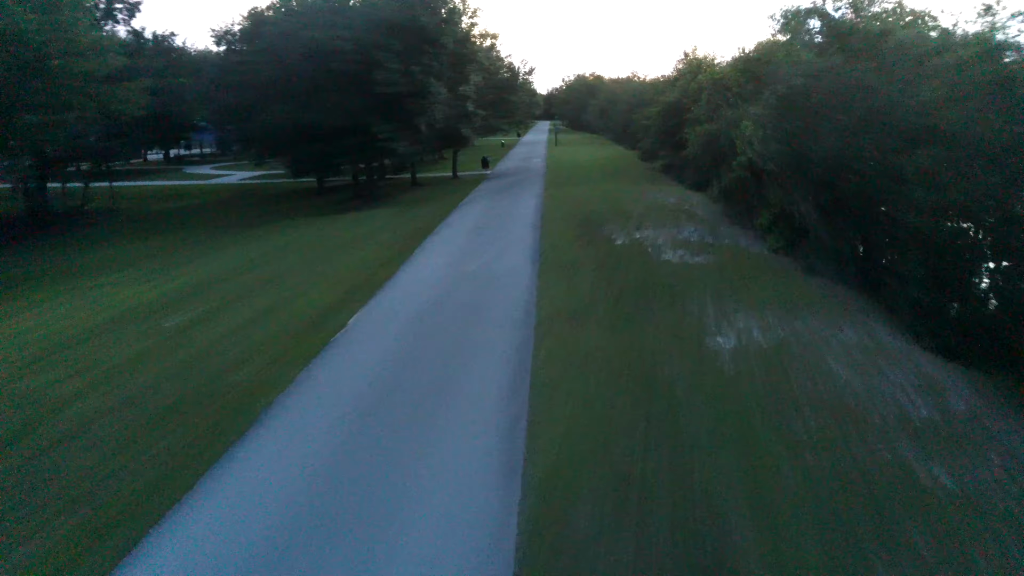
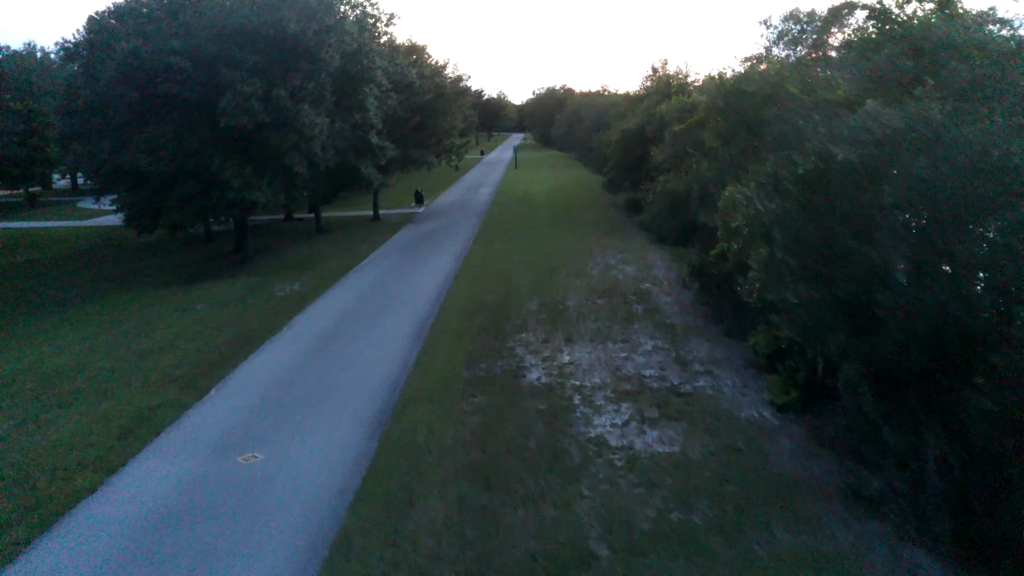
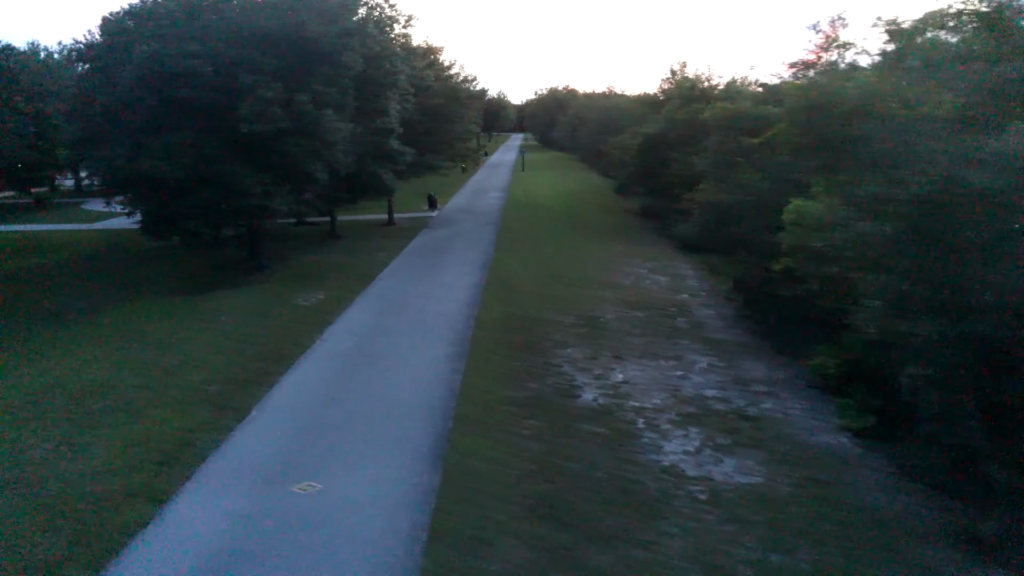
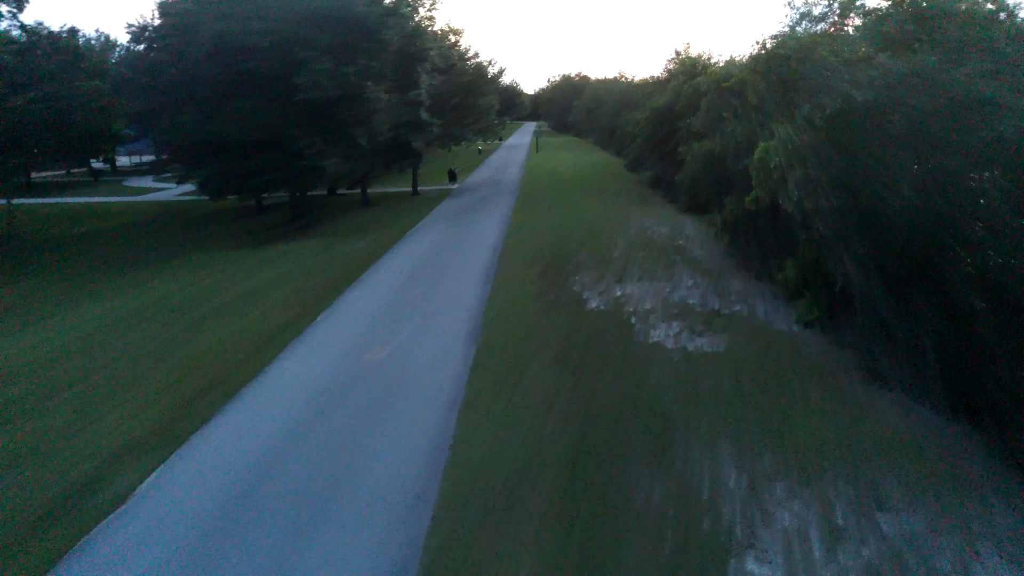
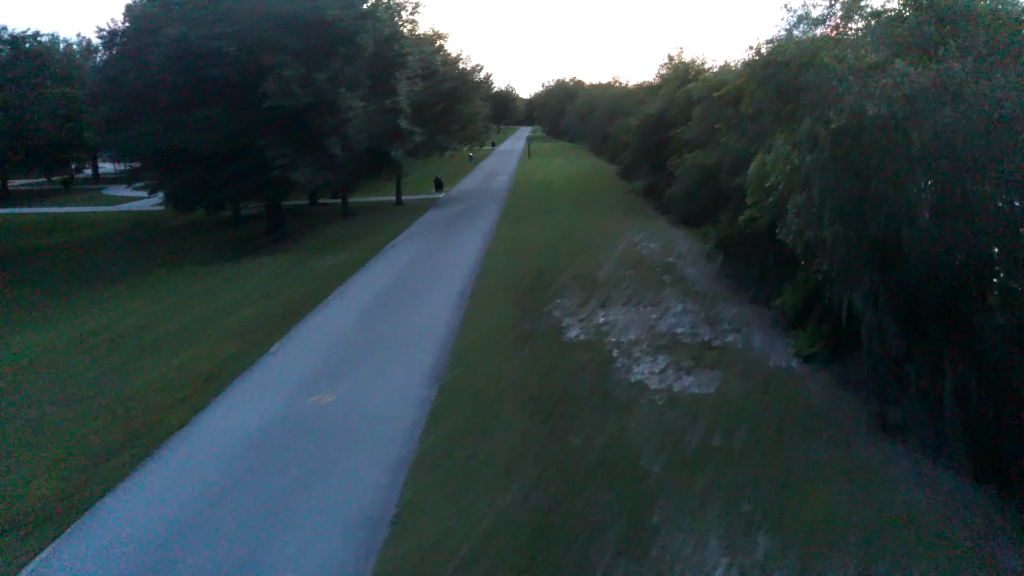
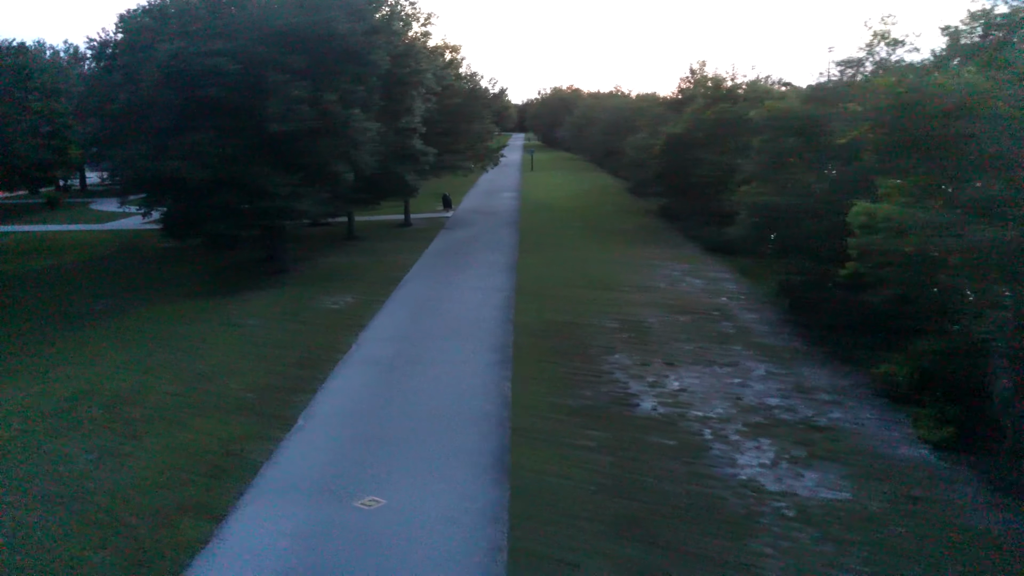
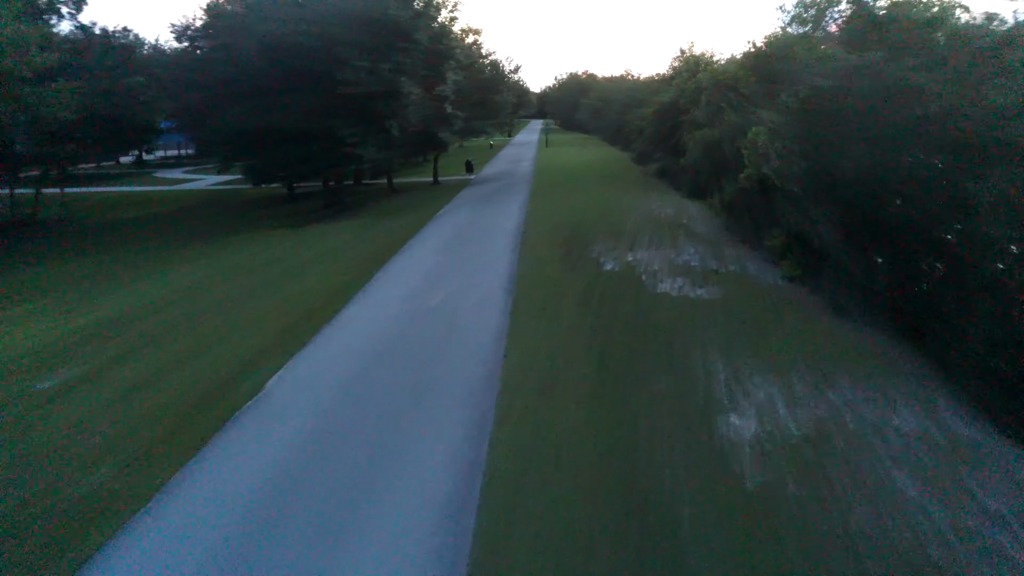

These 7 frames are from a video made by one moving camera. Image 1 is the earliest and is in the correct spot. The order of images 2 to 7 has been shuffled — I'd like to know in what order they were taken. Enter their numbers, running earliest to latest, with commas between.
7, 4, 5, 2, 3, 6
